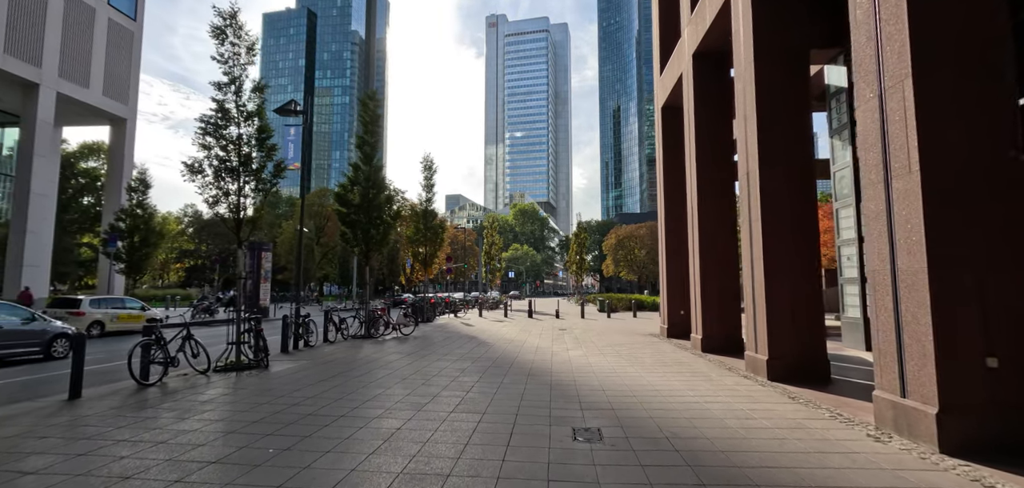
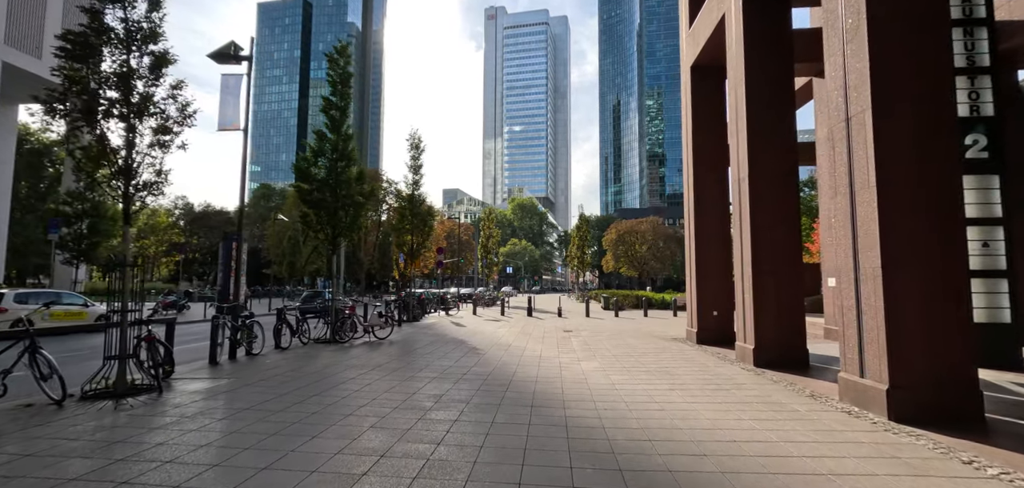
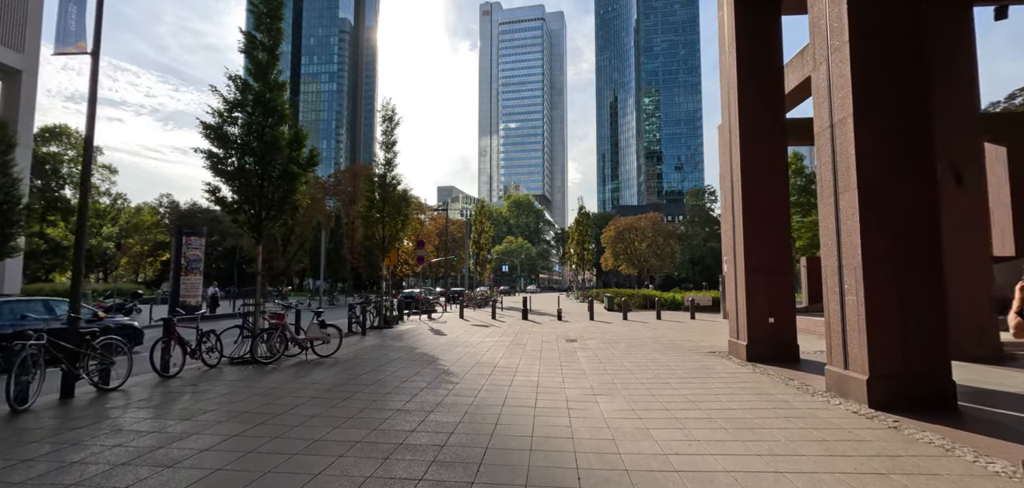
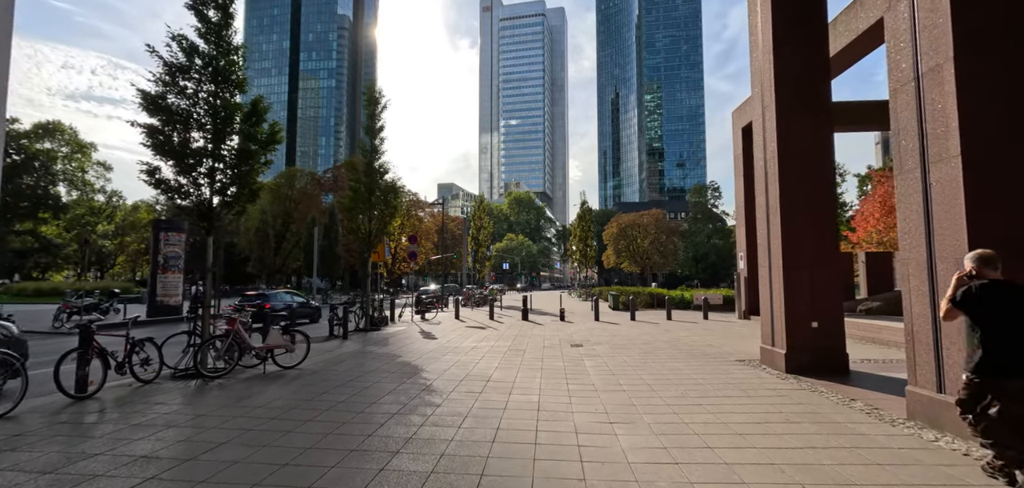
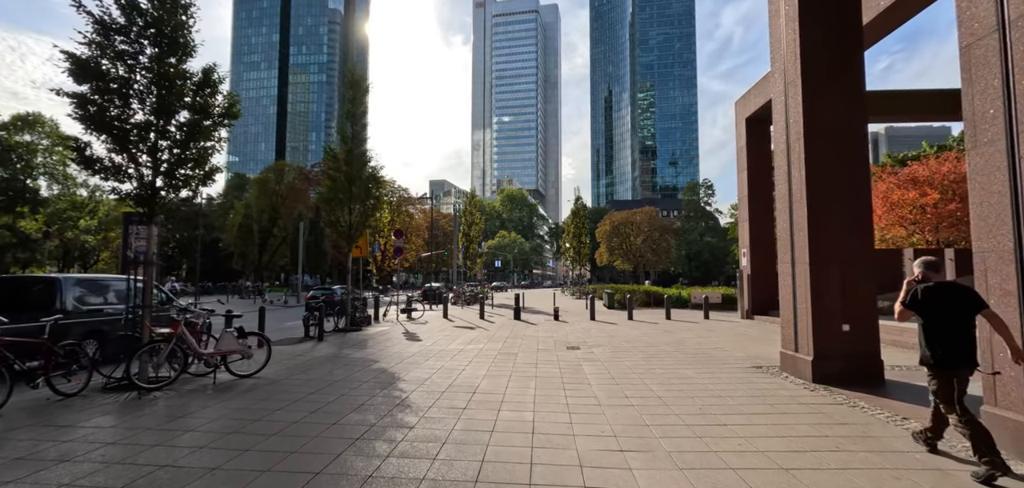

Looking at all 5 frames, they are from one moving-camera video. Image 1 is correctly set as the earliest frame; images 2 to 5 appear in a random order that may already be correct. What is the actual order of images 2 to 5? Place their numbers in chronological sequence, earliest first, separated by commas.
2, 3, 4, 5
